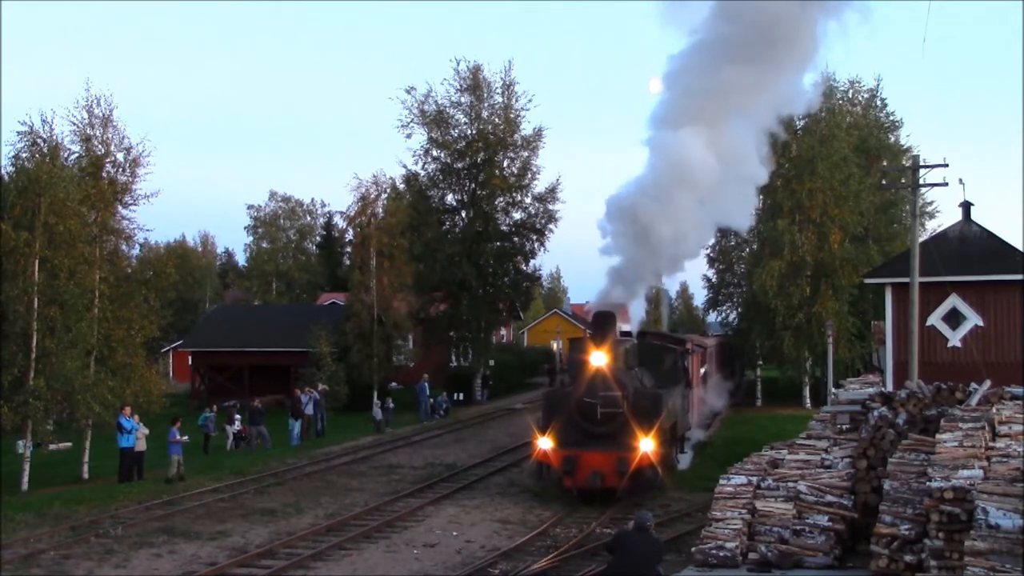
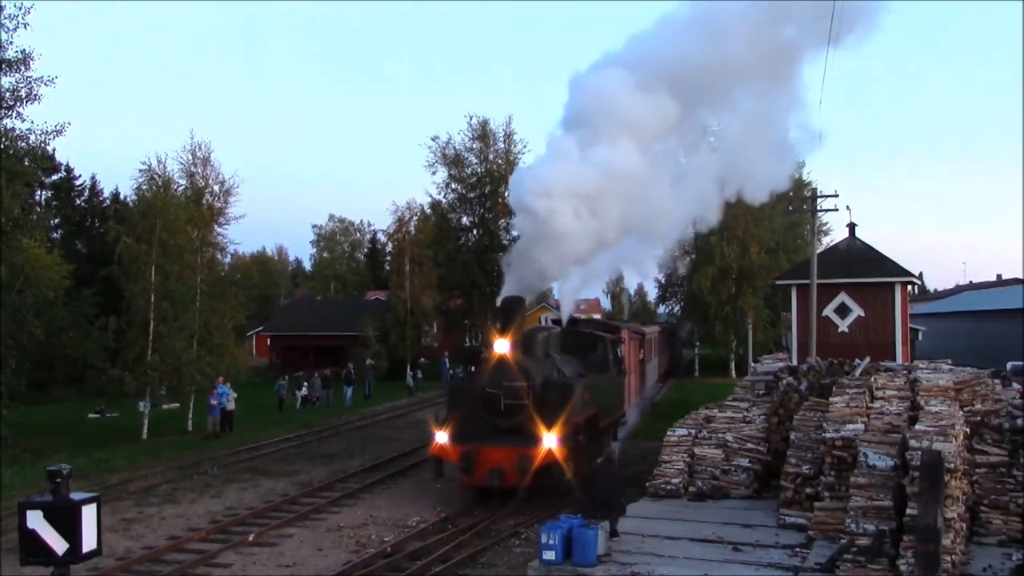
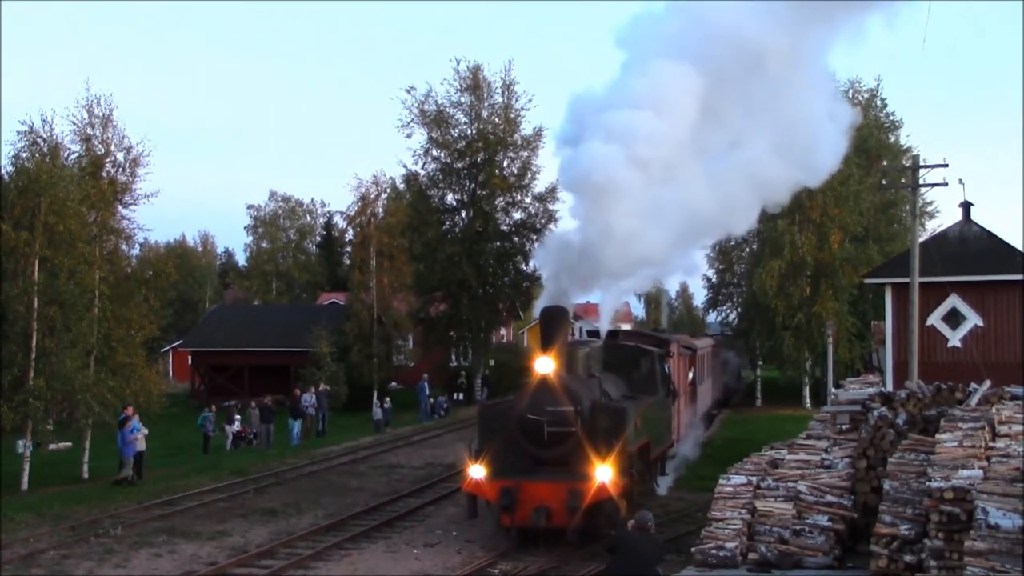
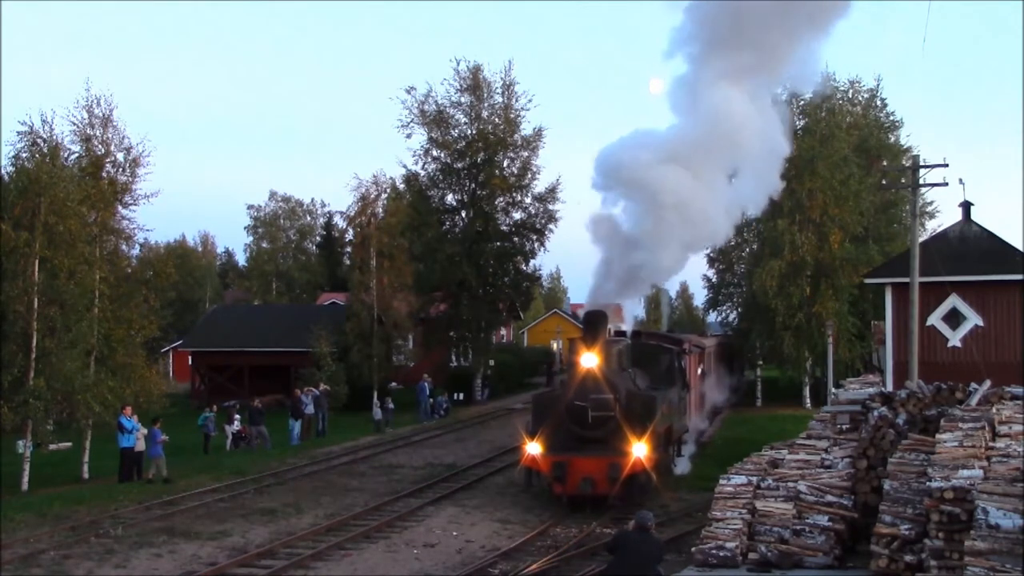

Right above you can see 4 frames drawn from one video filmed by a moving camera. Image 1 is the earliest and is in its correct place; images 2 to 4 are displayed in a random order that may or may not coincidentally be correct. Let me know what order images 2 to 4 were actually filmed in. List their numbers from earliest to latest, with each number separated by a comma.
4, 3, 2
